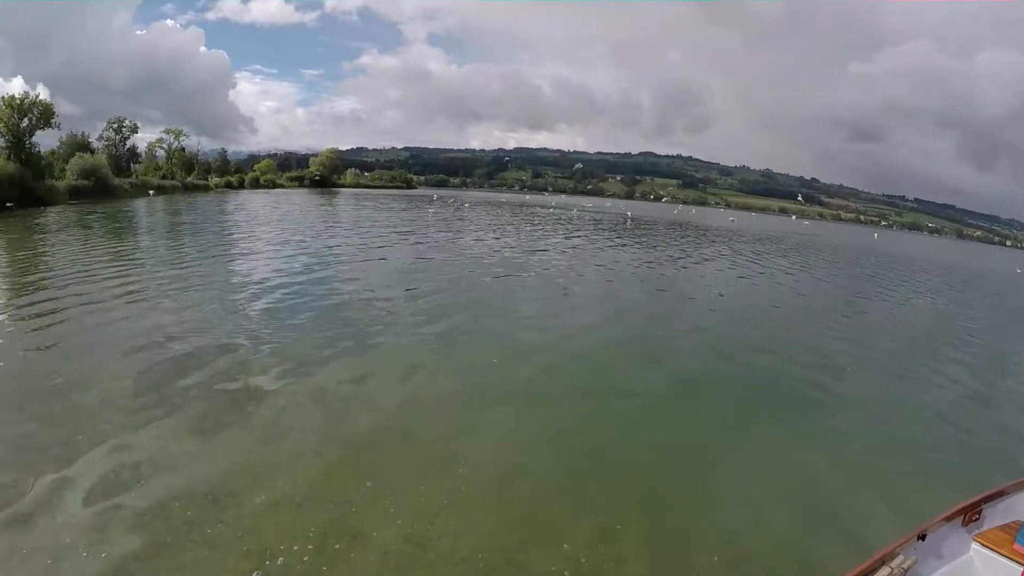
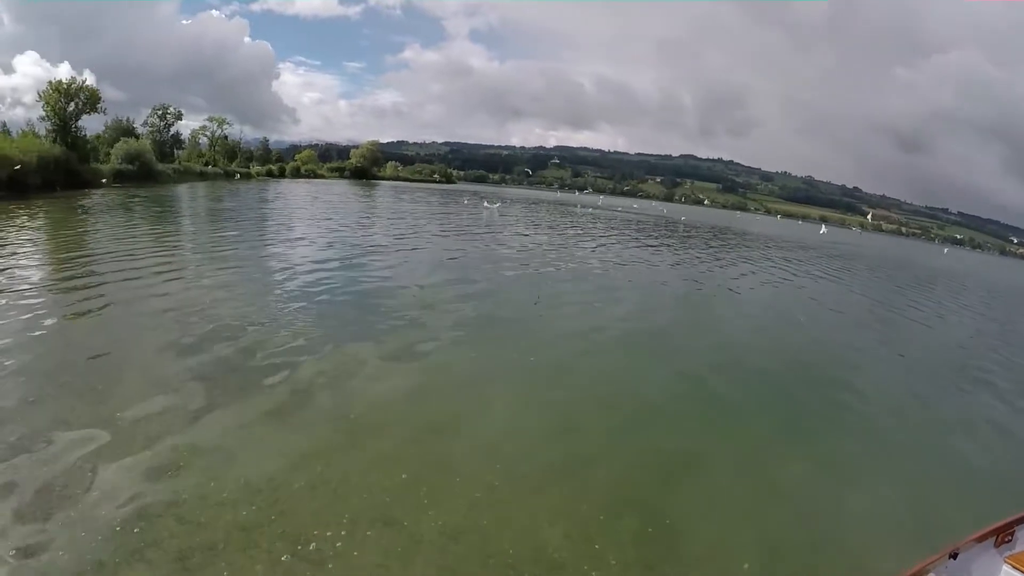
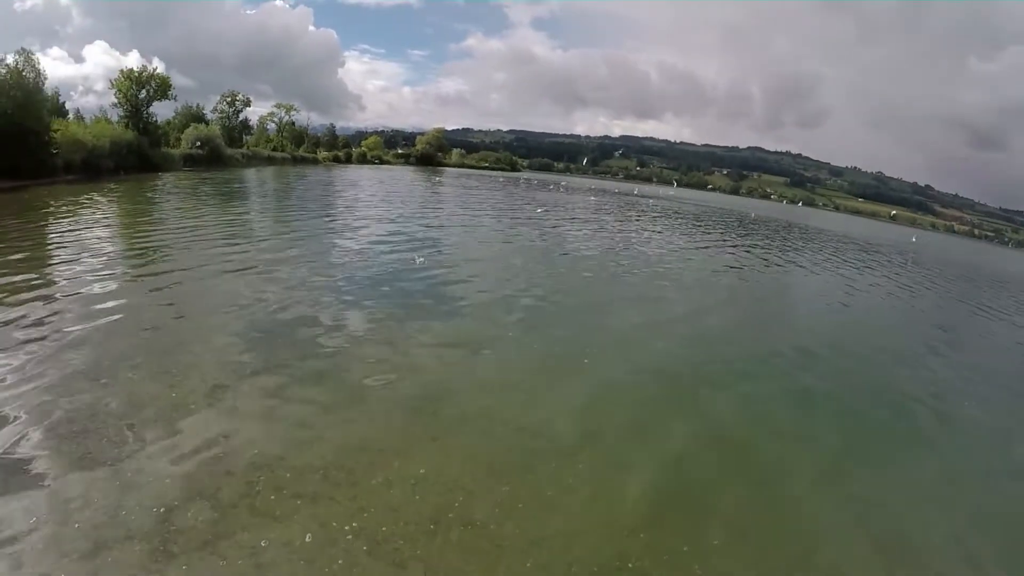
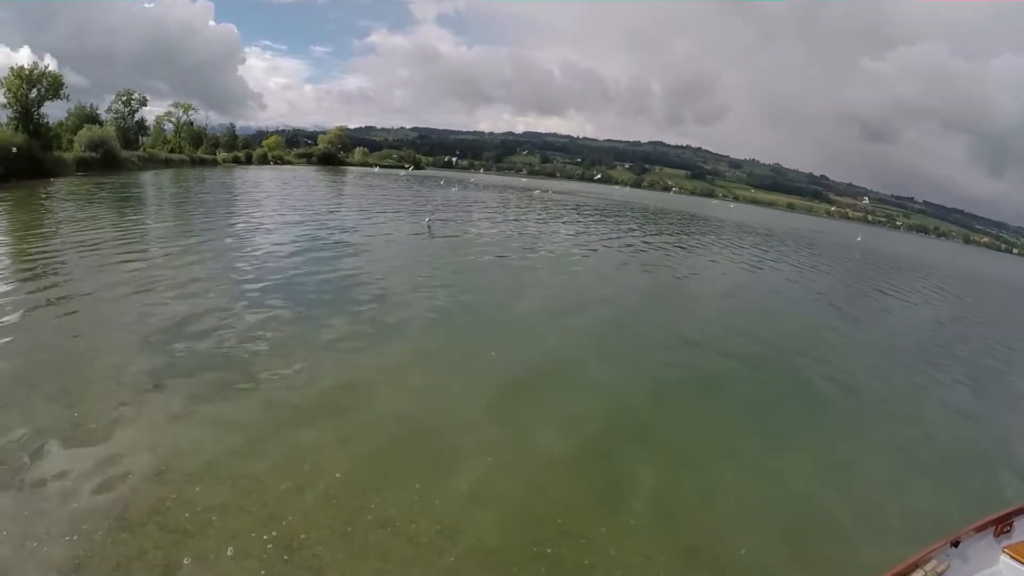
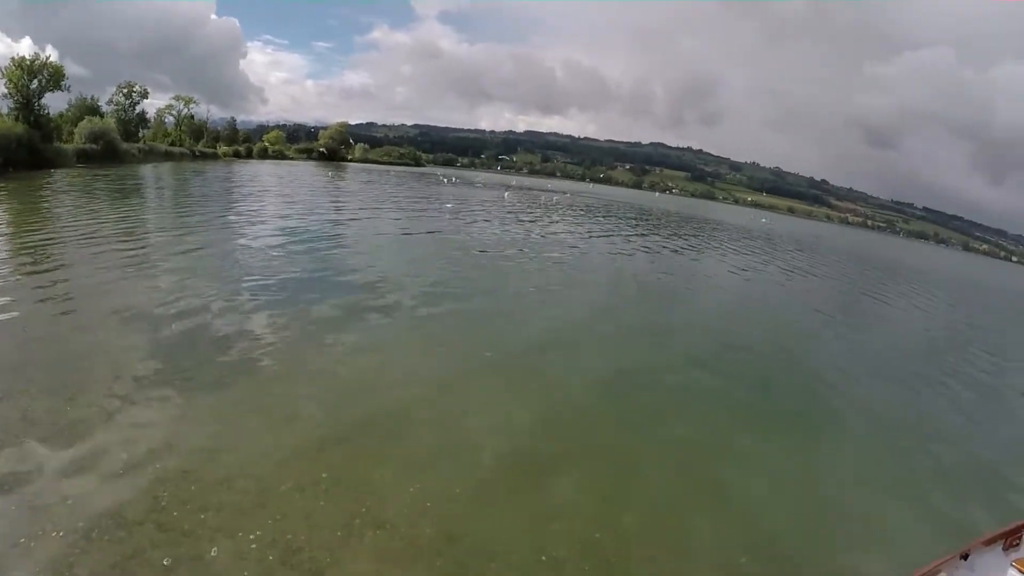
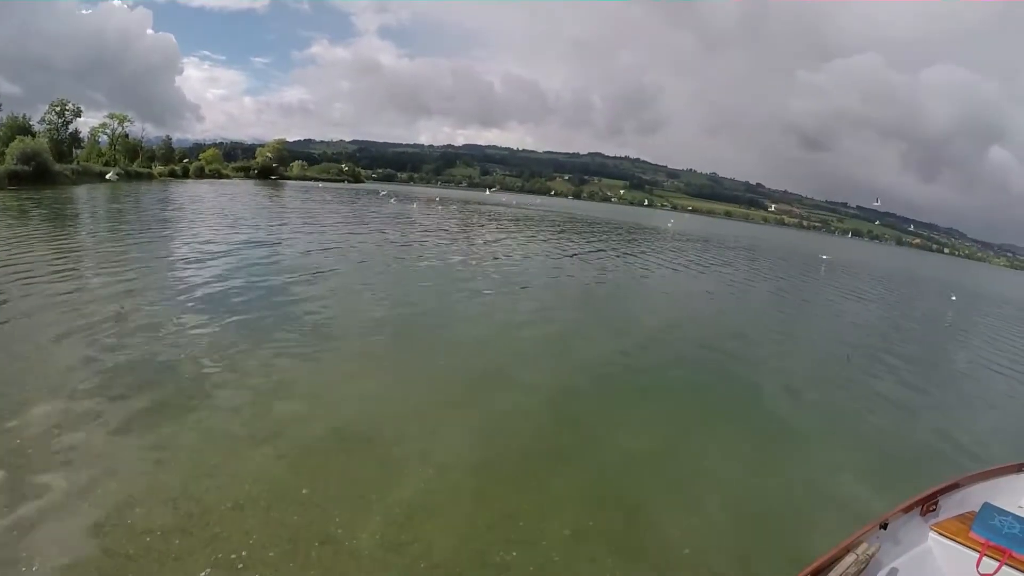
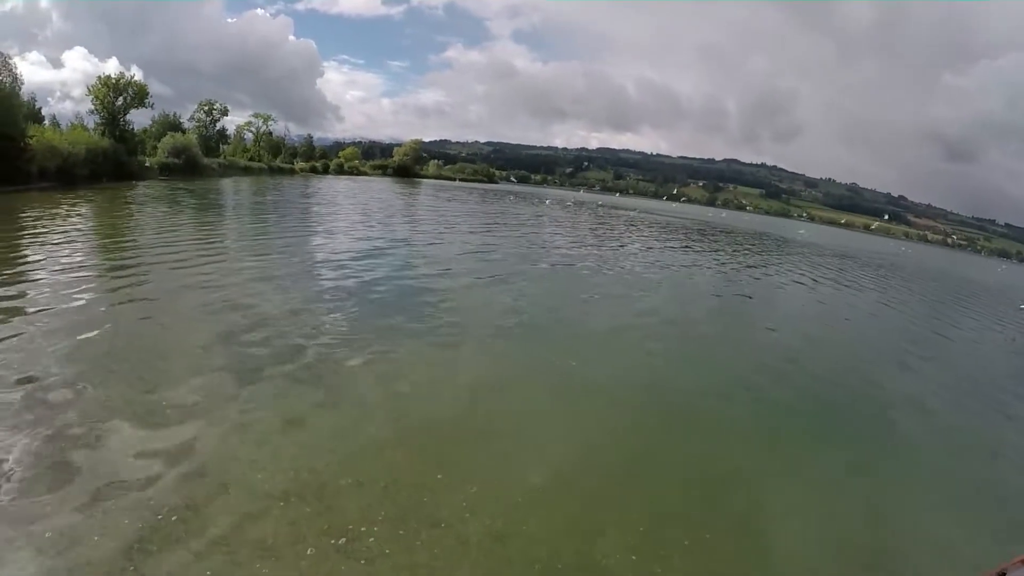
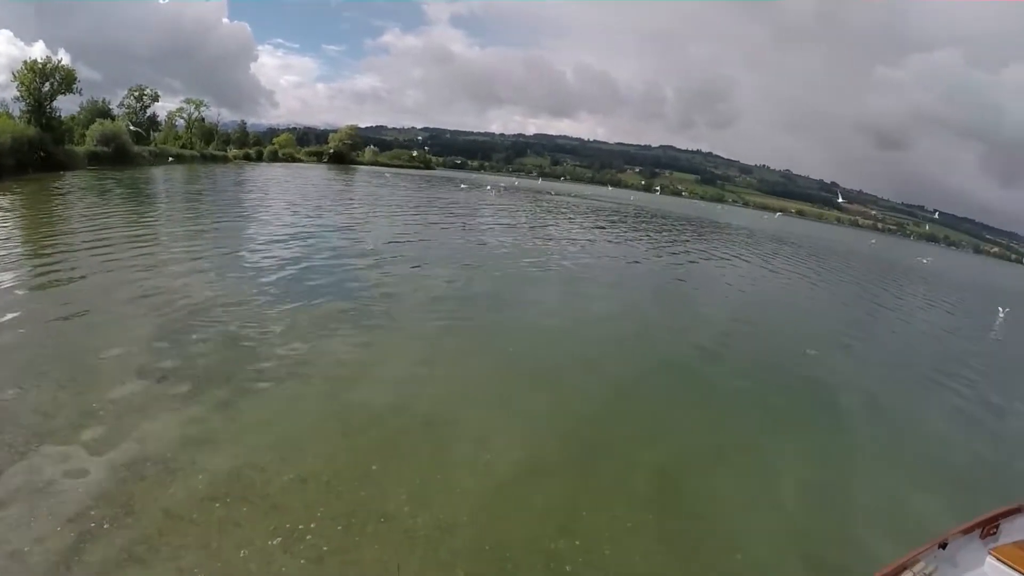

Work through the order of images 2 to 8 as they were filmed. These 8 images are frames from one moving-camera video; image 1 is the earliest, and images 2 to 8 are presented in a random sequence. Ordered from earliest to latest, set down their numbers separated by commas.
2, 7, 8, 6, 4, 3, 5
